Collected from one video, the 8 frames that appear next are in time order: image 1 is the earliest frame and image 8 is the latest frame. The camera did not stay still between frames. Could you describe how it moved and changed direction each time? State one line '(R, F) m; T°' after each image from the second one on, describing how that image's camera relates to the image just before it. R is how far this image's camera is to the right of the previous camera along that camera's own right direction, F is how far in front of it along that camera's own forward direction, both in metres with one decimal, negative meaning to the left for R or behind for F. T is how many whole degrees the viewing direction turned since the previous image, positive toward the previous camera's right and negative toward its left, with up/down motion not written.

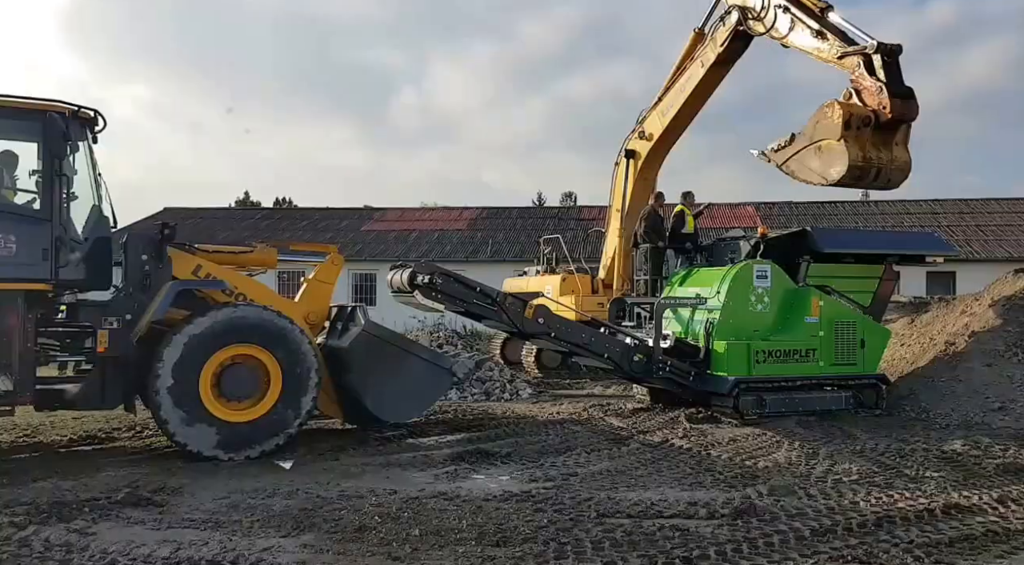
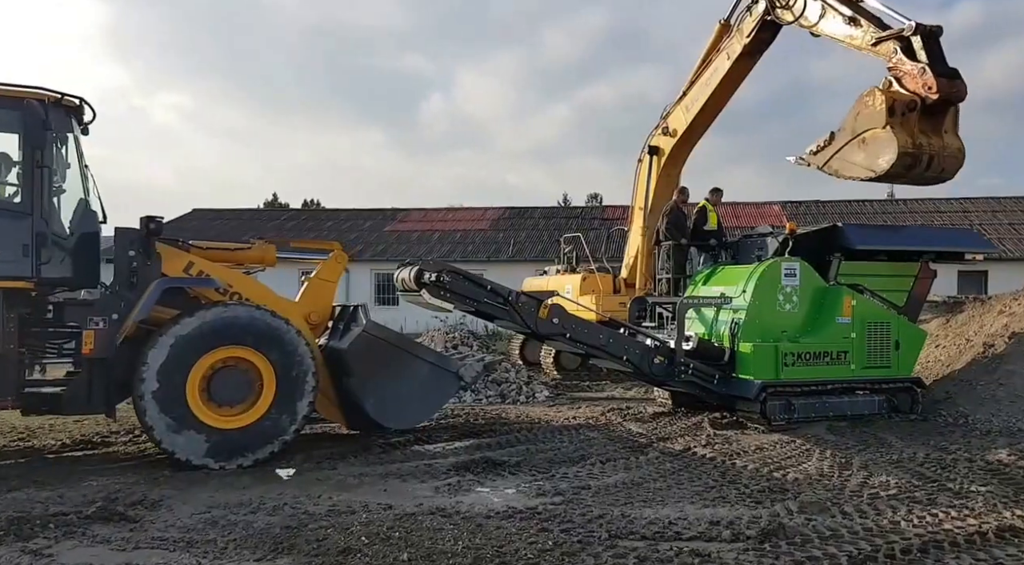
(+0.1, +0.4) m; -2°
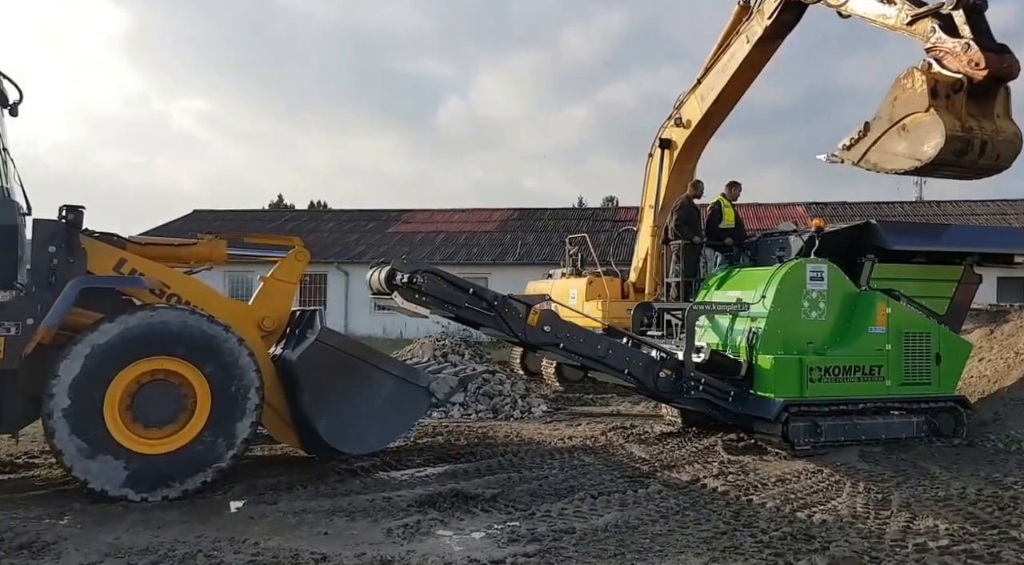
(+0.3, +0.9) m; -1°
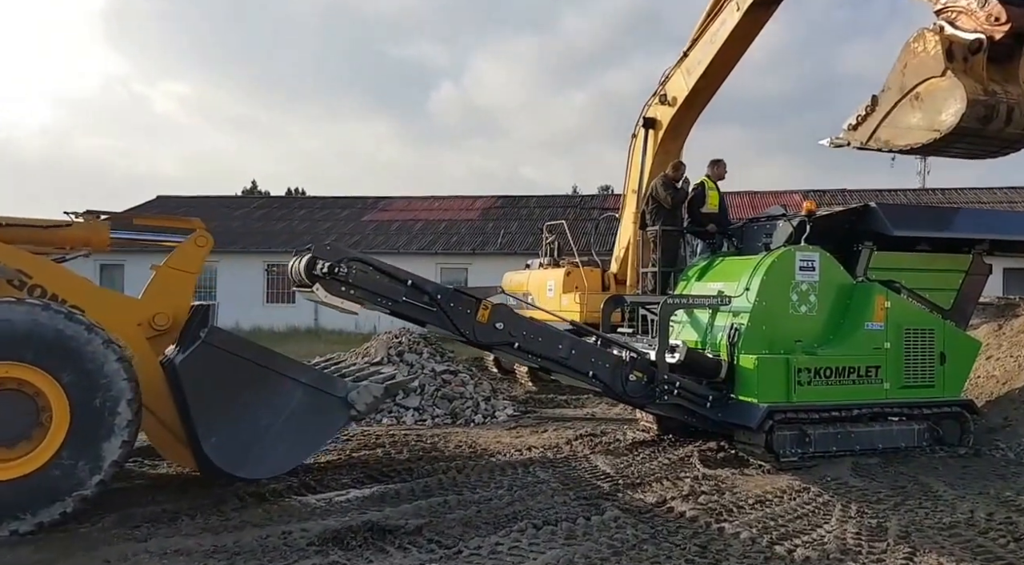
(+0.4, +0.8) m; 0°
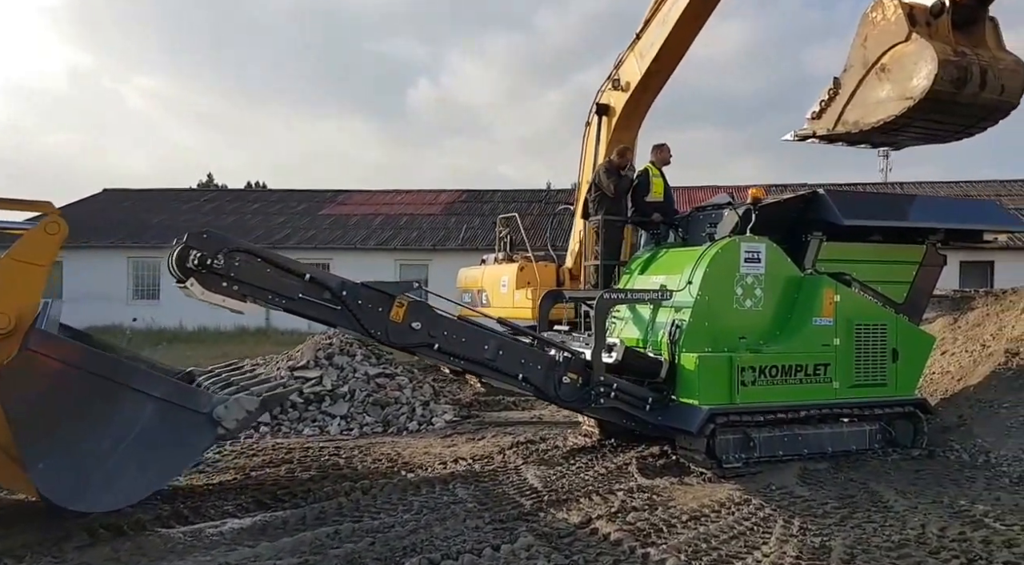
(+0.4, +0.5) m; +2°
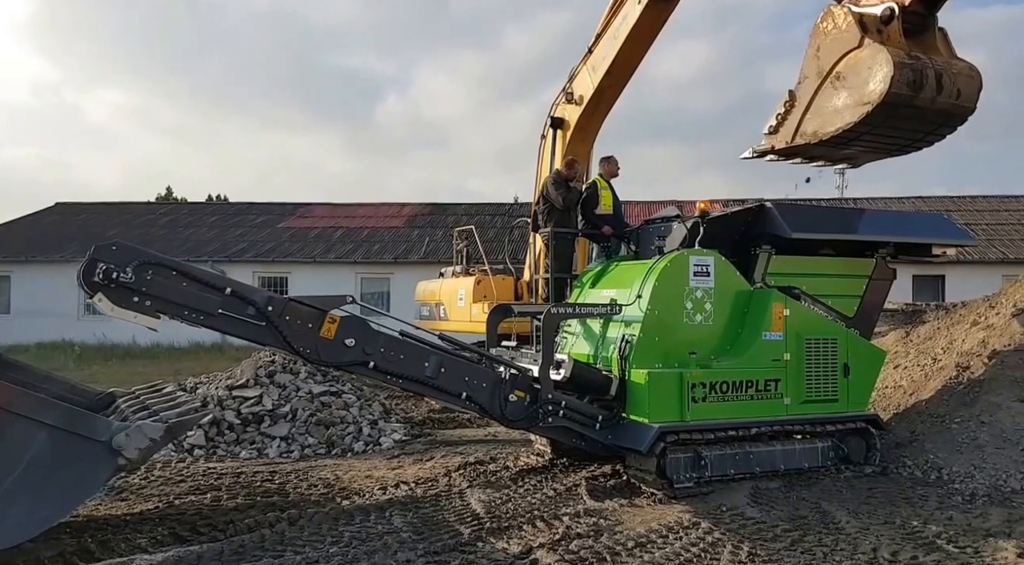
(+0.2, +0.2) m; +2°
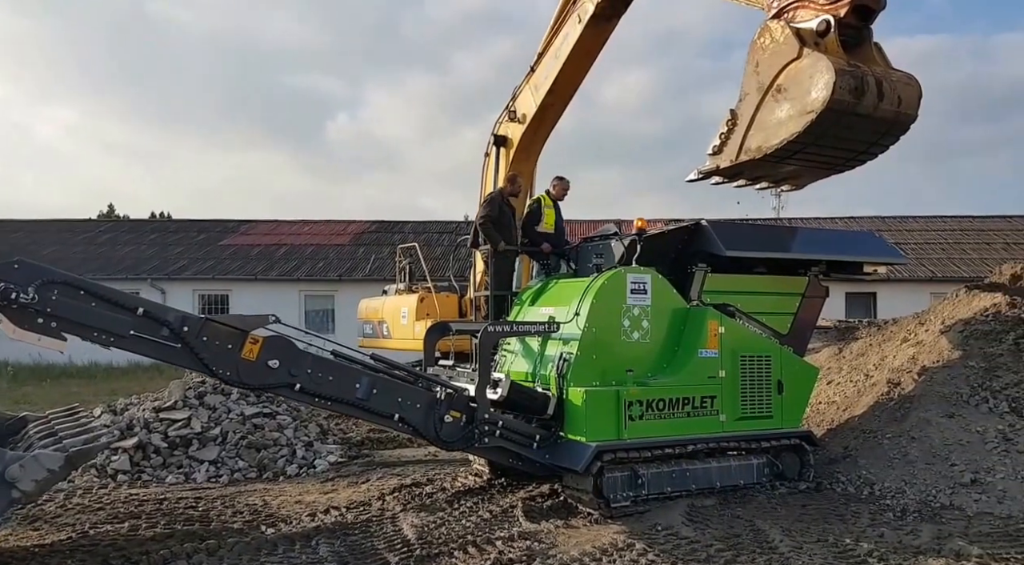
(+0.1, +0.1) m; +3°
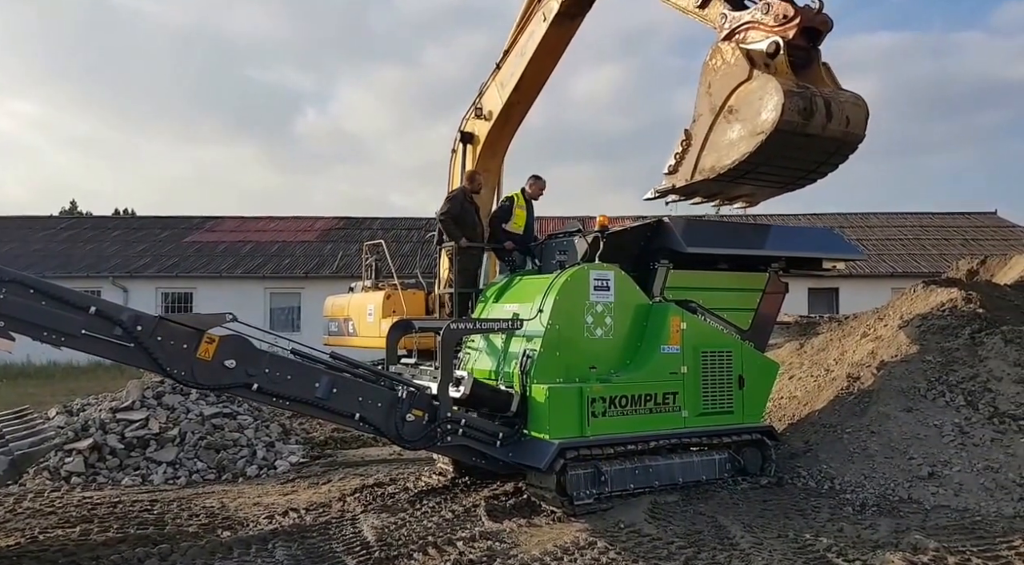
(+0.1, +0.1) m; +2°
